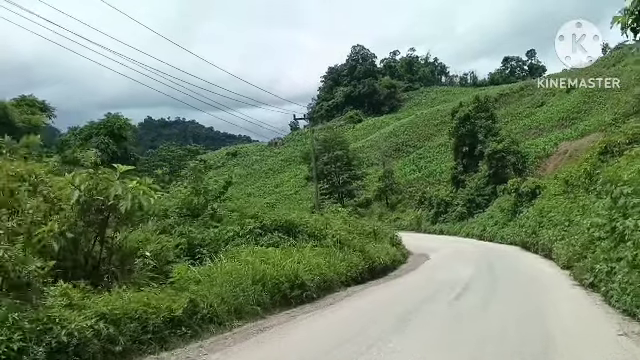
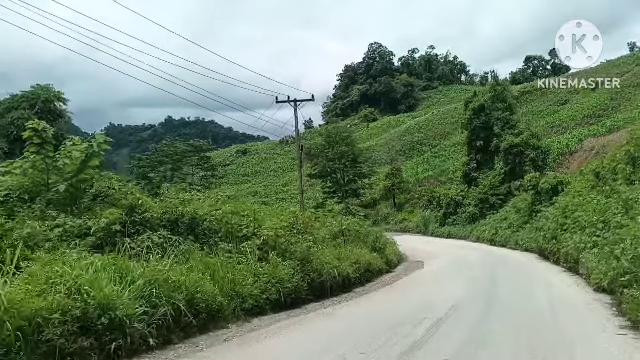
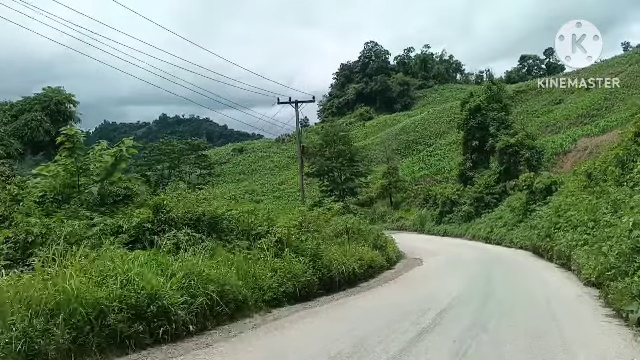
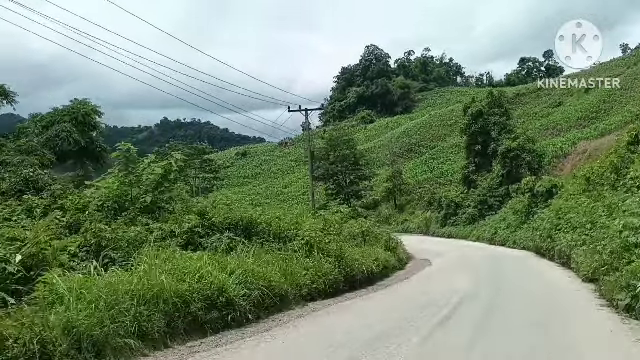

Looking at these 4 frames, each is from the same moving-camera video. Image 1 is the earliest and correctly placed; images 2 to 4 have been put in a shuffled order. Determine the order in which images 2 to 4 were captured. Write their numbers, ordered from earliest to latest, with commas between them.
4, 3, 2
